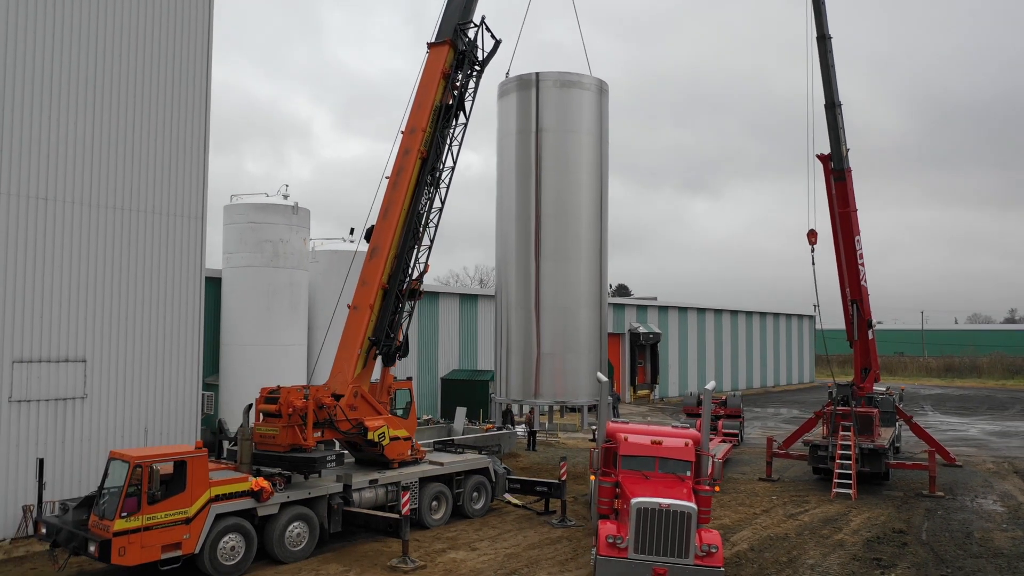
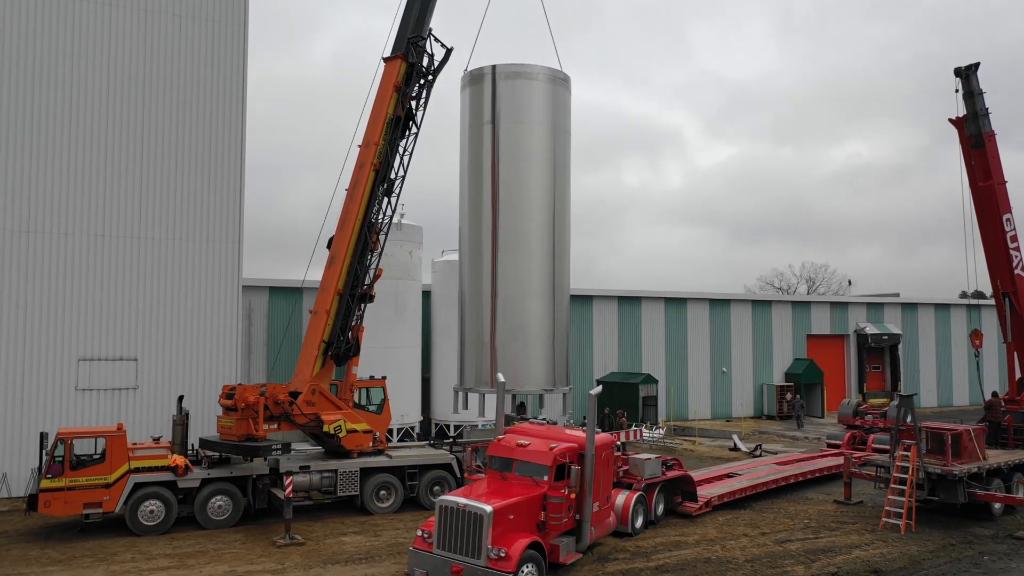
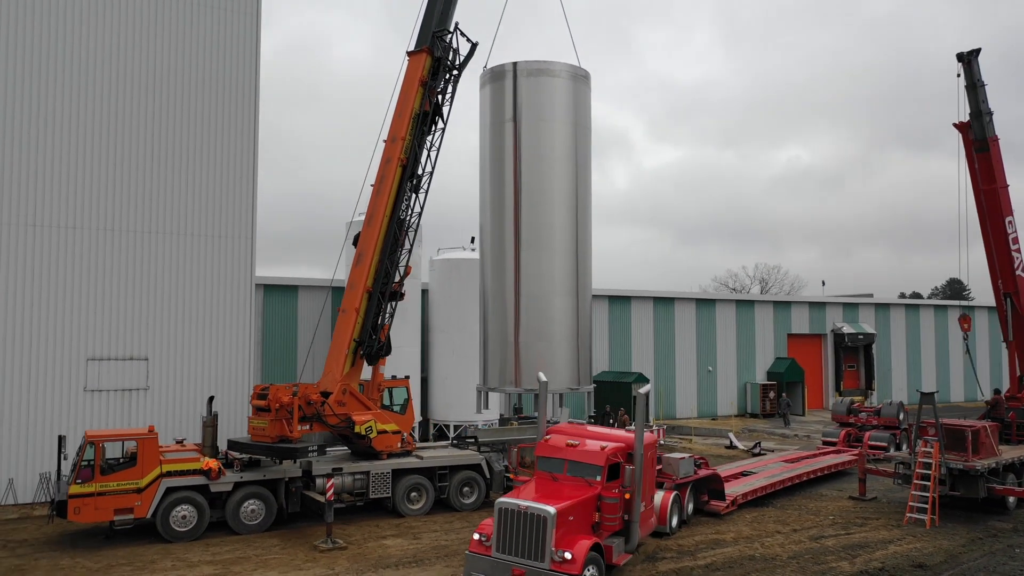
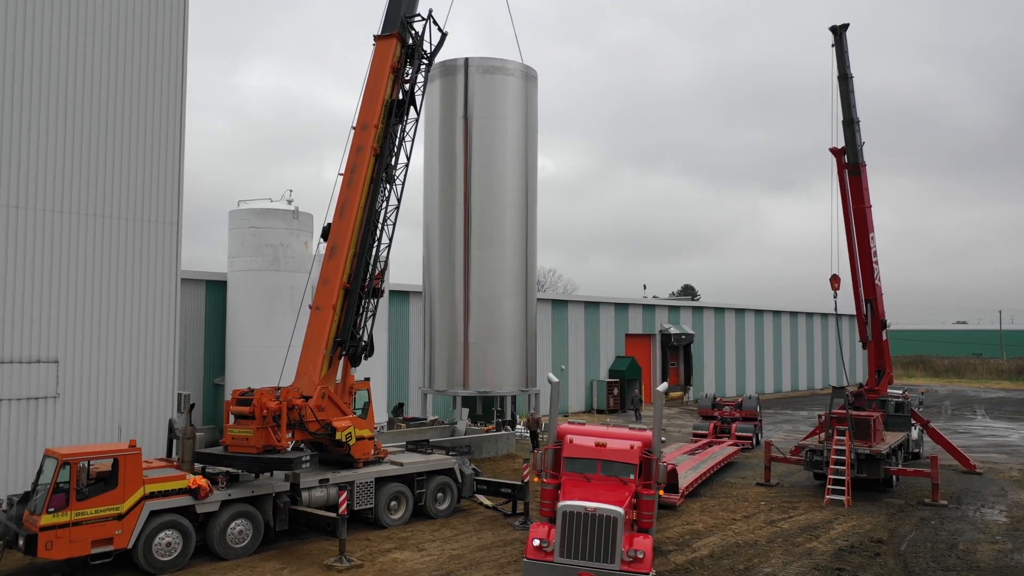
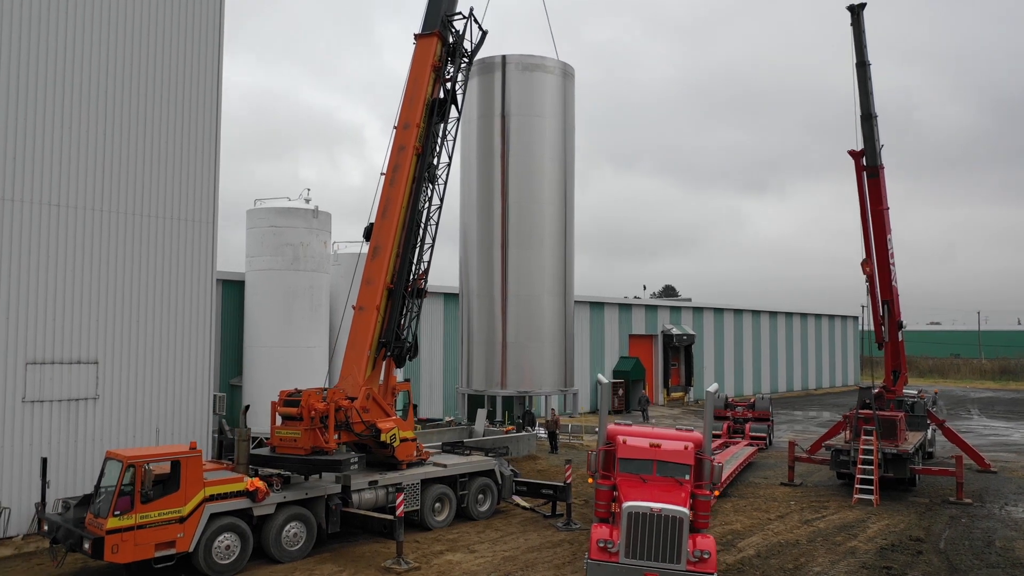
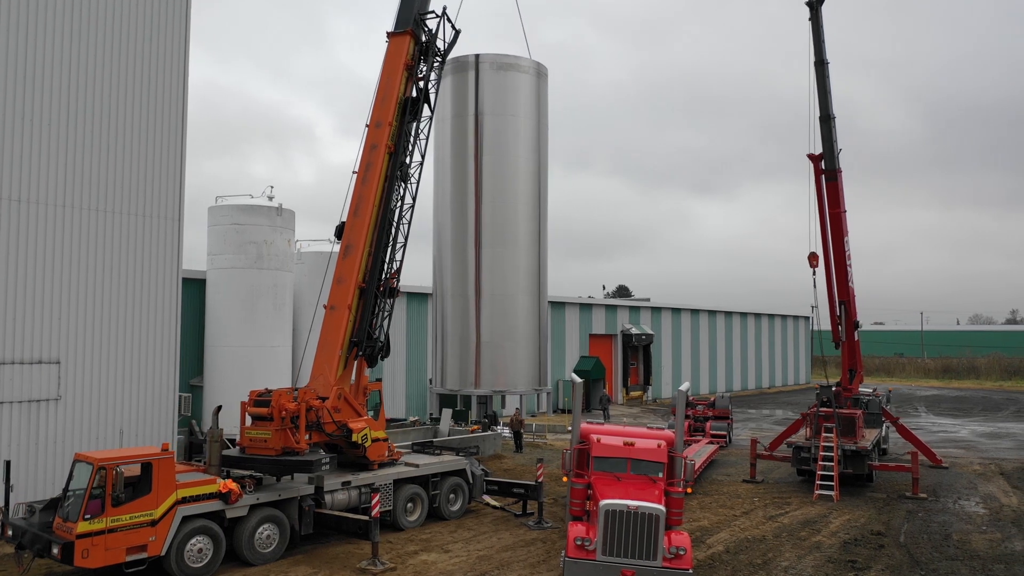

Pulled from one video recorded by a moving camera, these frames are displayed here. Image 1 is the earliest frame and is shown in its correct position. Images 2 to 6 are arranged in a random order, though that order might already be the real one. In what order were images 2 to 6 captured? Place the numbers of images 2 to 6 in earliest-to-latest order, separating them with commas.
6, 5, 4, 3, 2
